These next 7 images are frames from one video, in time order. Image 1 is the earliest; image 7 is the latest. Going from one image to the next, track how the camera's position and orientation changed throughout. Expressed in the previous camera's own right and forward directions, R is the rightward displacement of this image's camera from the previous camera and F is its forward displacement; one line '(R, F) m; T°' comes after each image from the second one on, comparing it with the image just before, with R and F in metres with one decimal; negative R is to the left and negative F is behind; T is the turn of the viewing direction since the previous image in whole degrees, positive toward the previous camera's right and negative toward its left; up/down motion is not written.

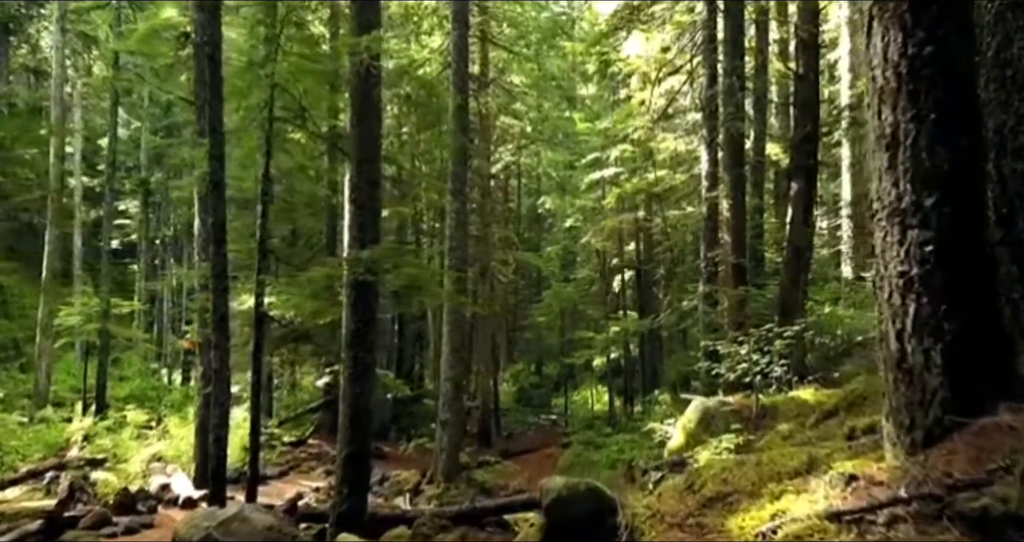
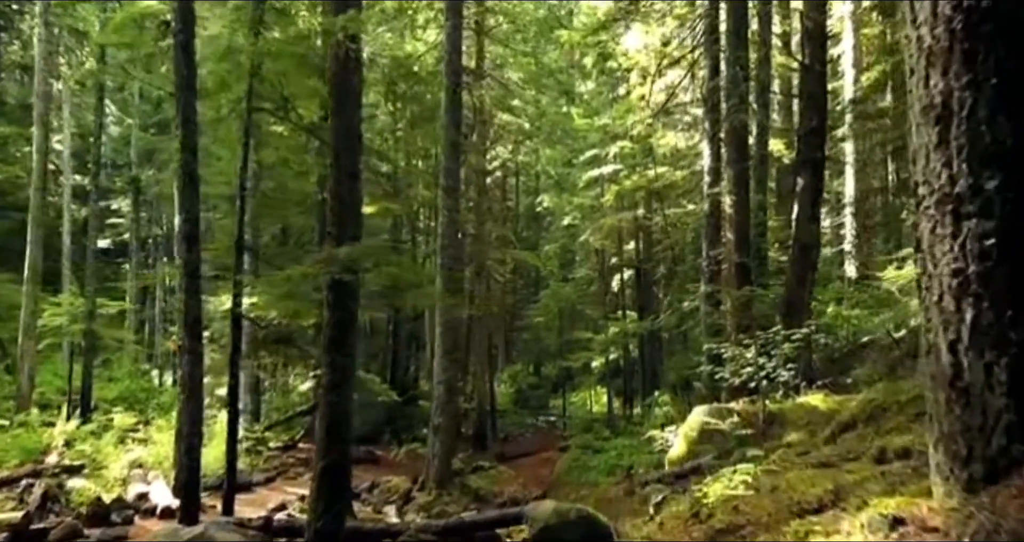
(+0.1, +0.7) m; 0°
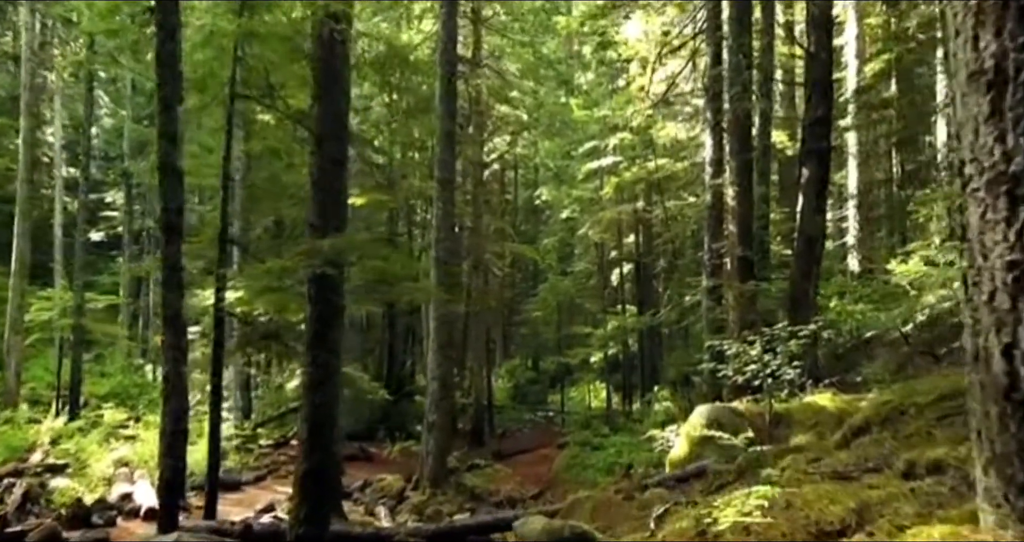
(+0.1, +0.5) m; 0°
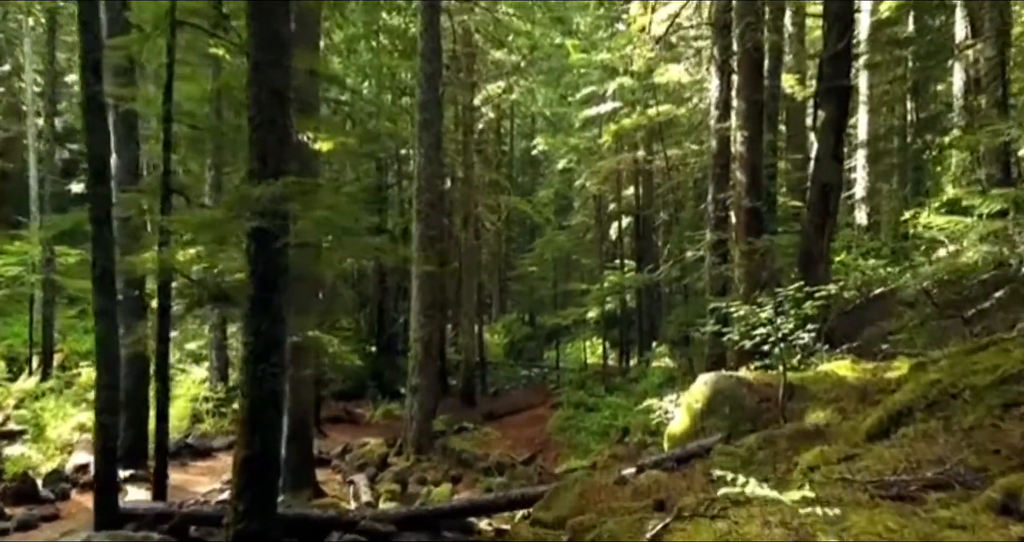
(+0.3, +1.3) m; 0°
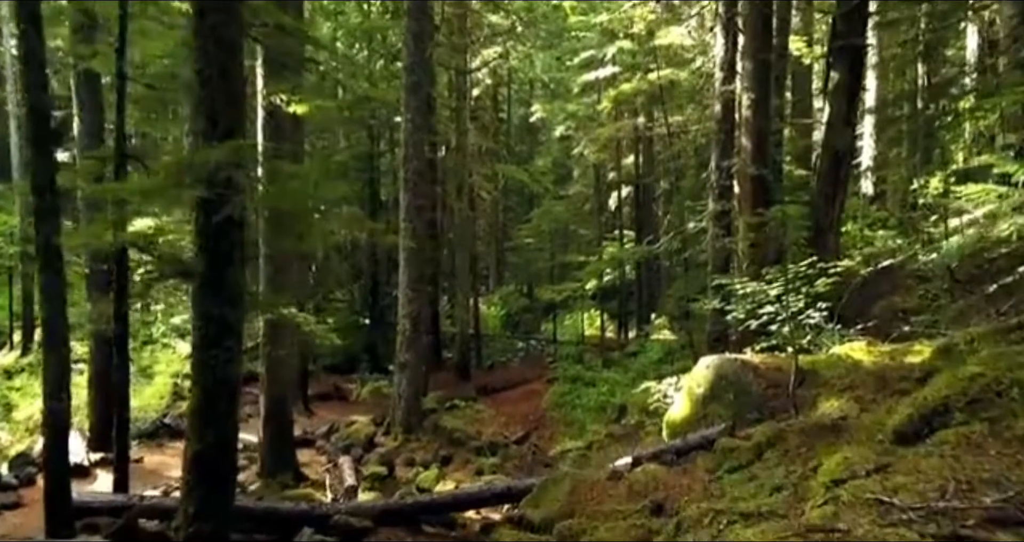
(+0.2, +0.8) m; 0°
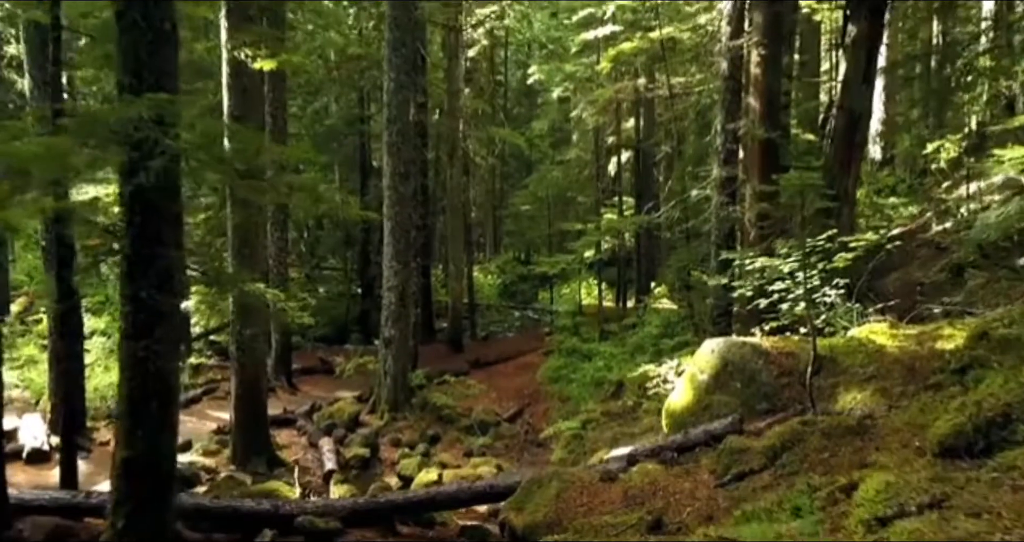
(+0.2, +0.9) m; 0°
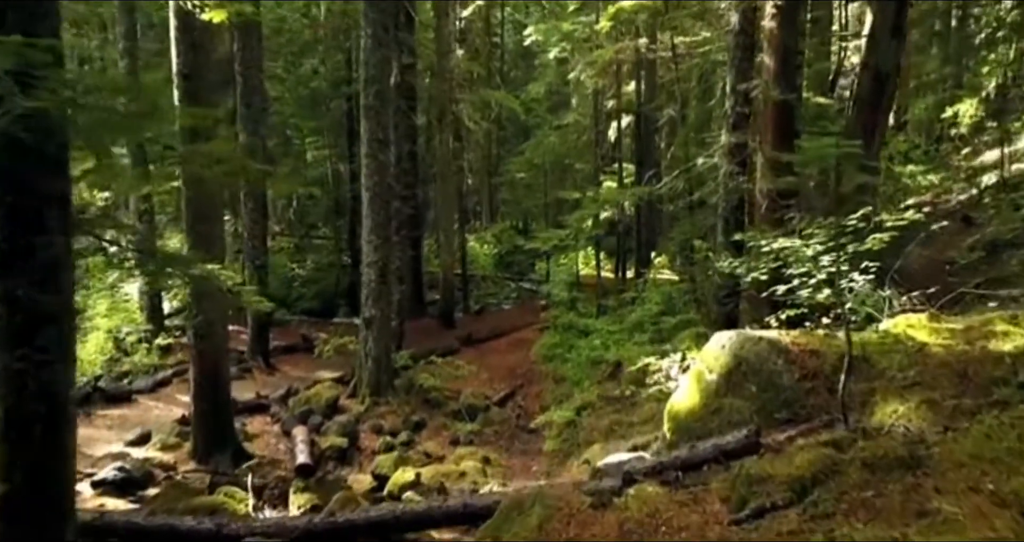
(+0.2, +1.1) m; 0°
